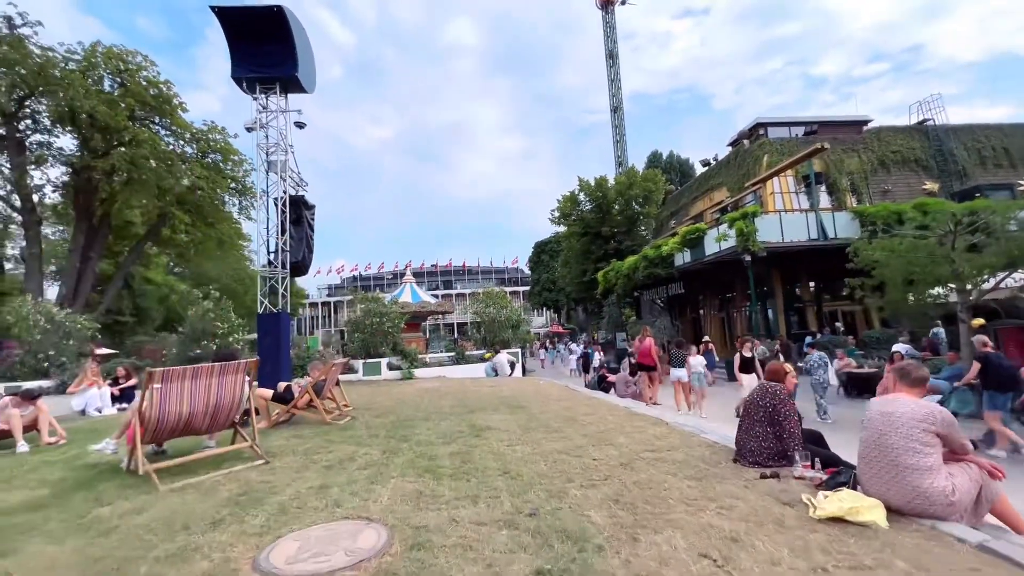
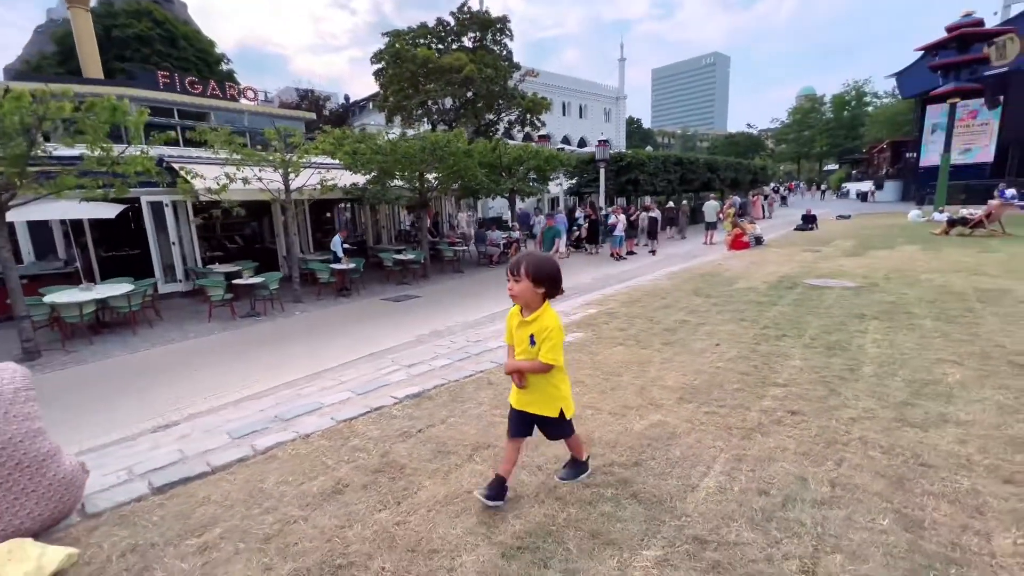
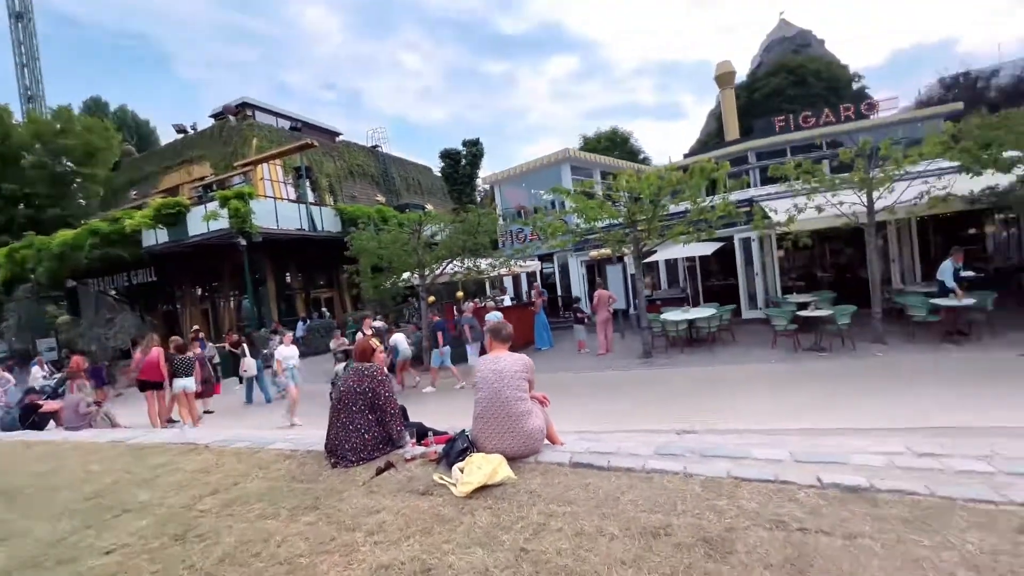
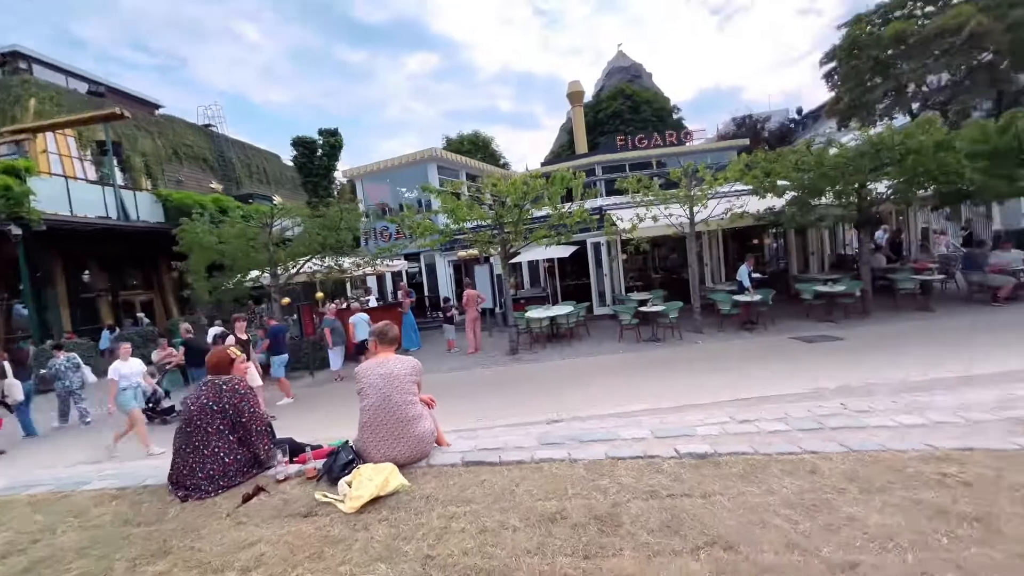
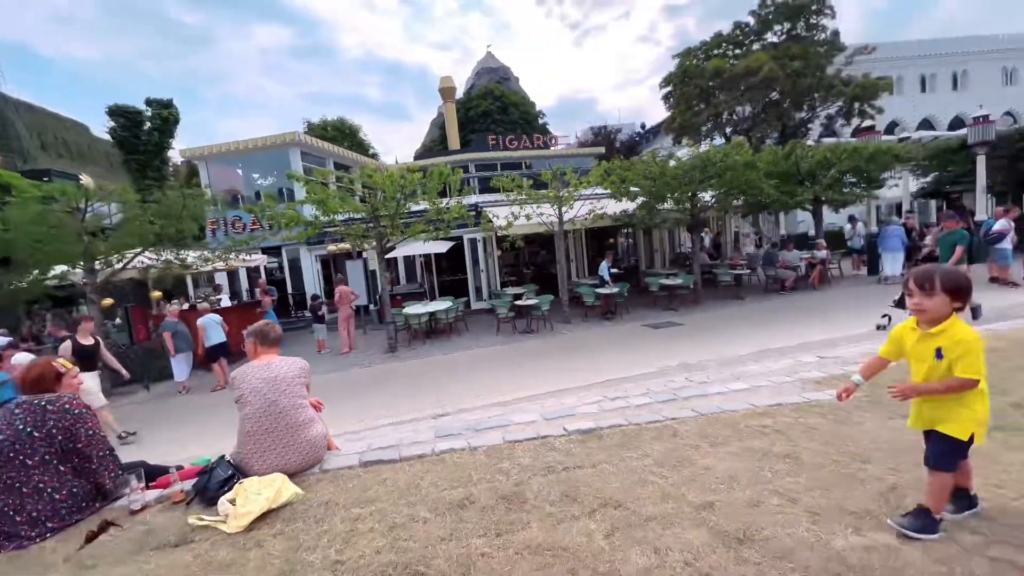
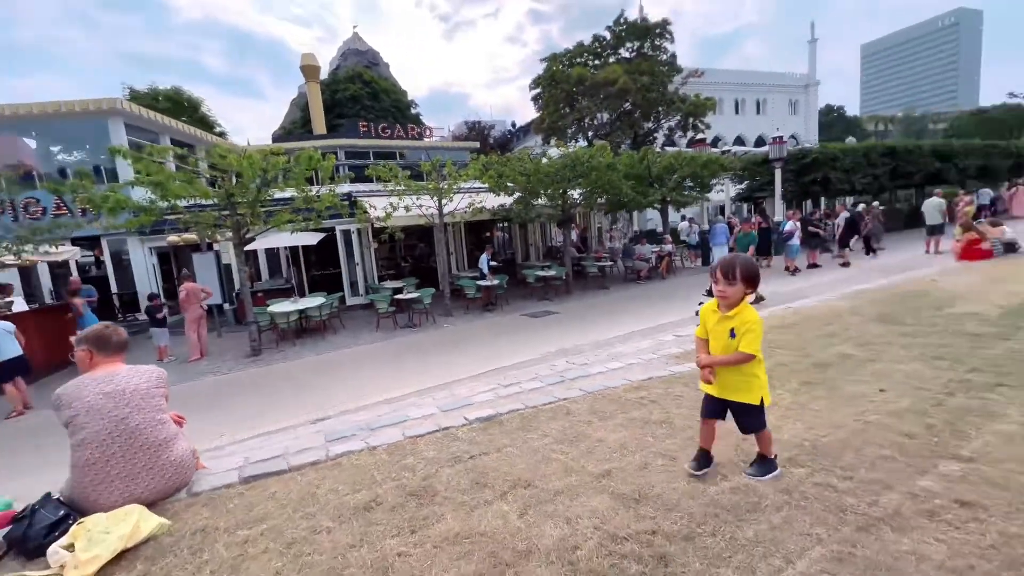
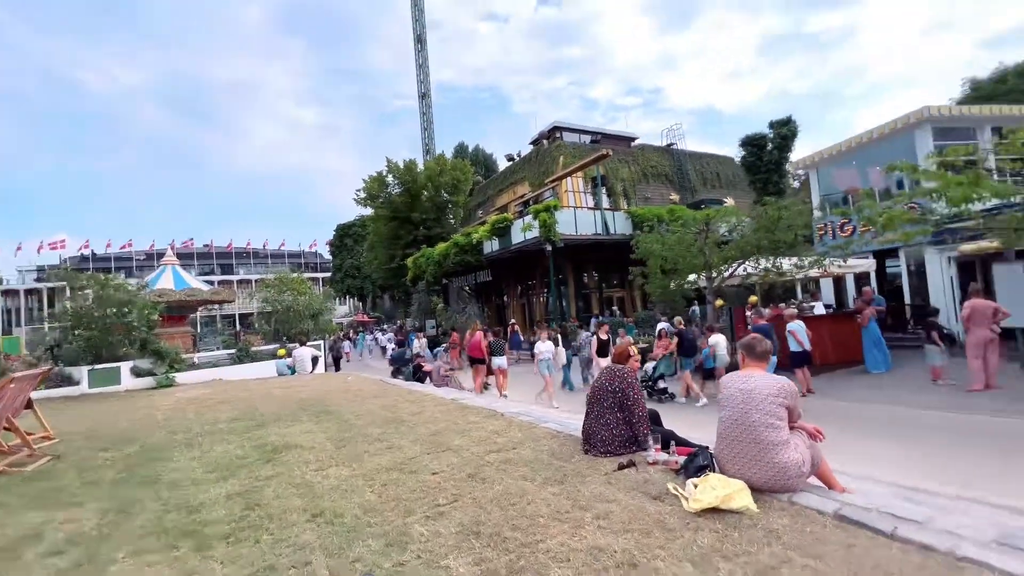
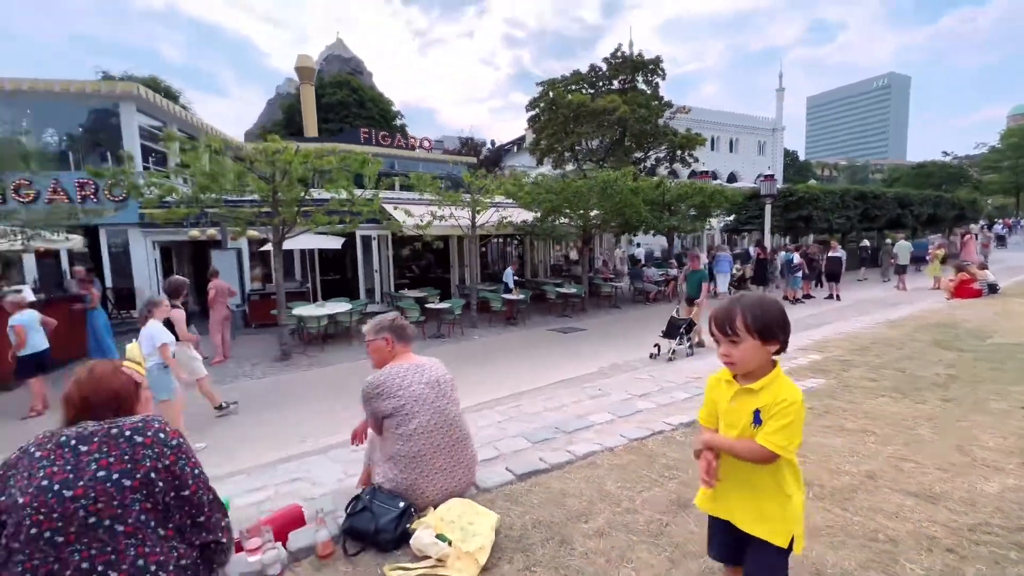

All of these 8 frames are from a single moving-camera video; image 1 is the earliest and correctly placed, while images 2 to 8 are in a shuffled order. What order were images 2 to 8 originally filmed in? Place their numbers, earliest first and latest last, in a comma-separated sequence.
7, 3, 4, 5, 6, 2, 8
